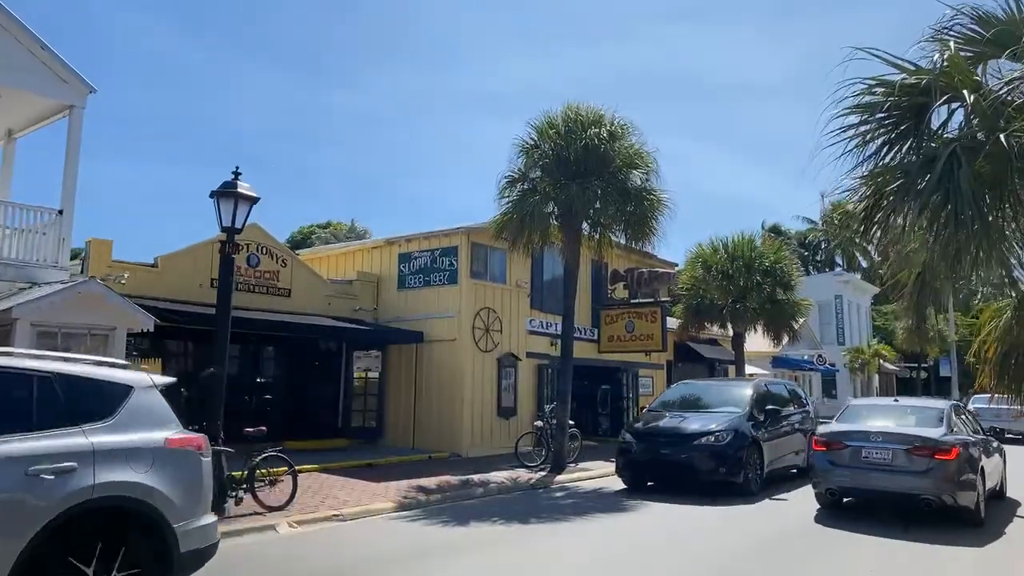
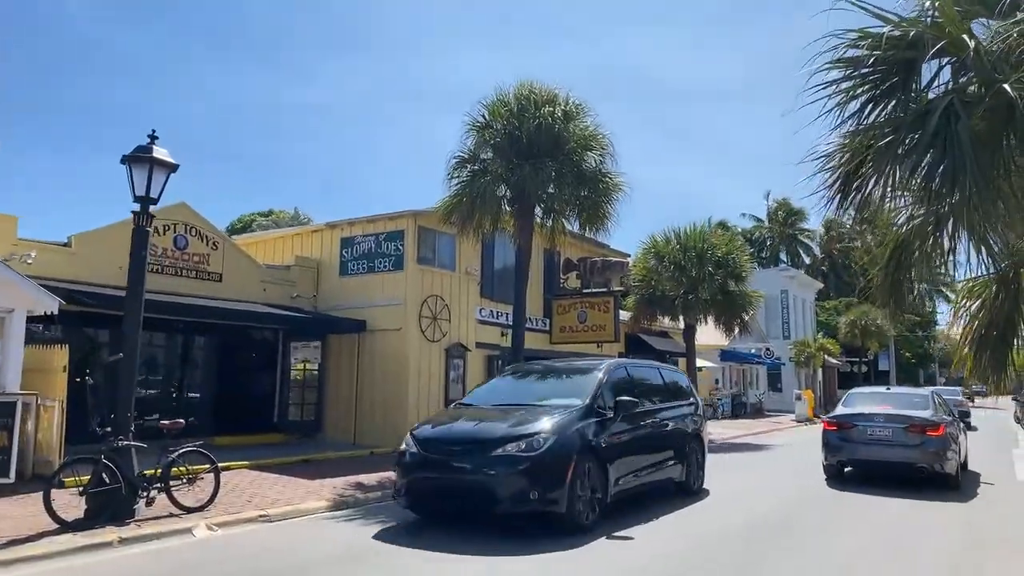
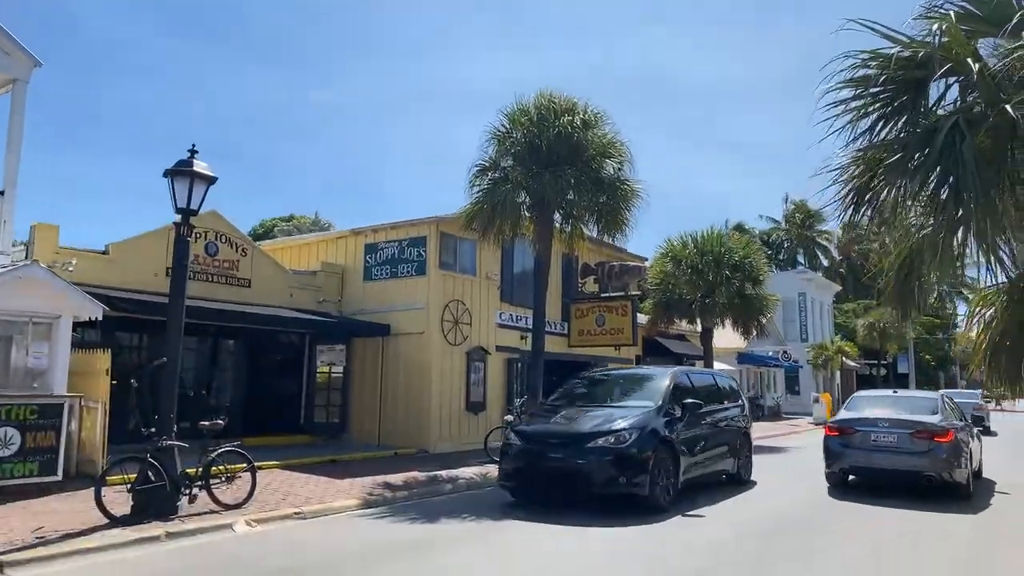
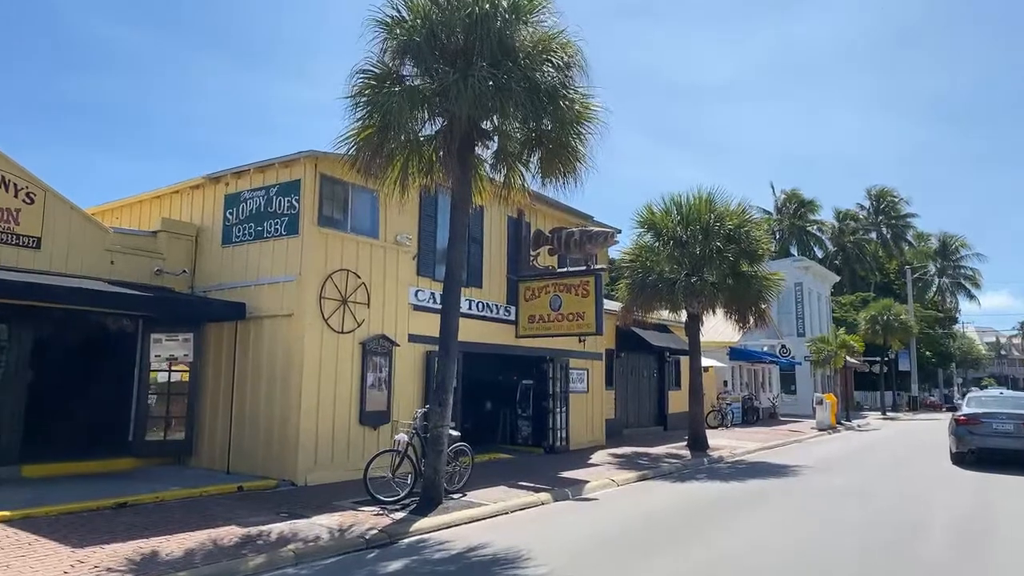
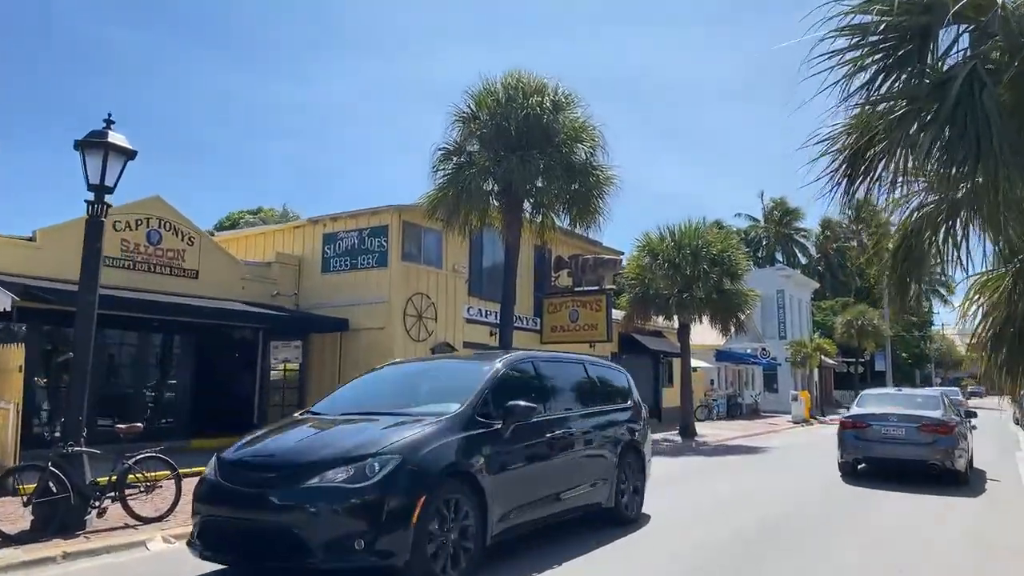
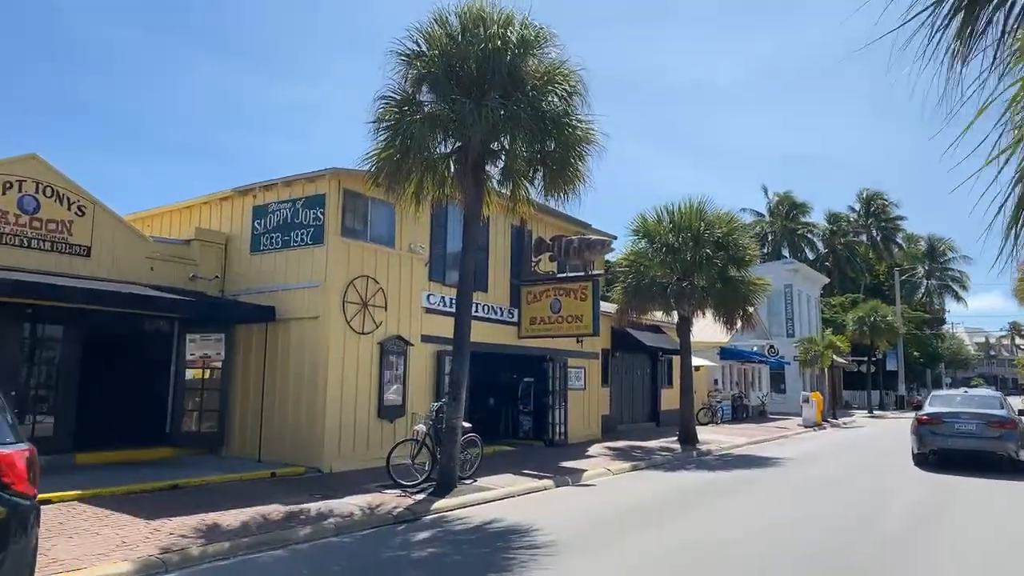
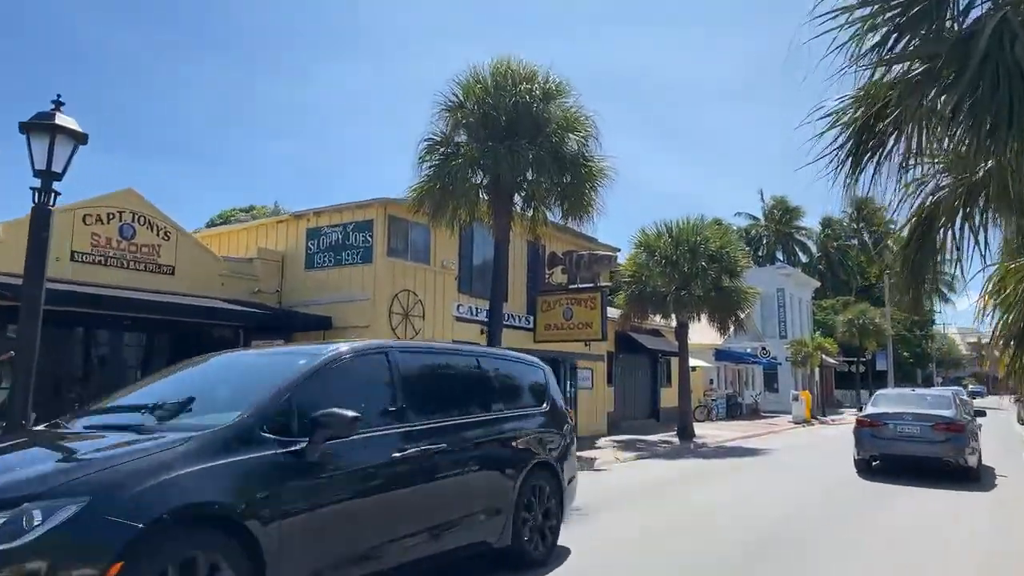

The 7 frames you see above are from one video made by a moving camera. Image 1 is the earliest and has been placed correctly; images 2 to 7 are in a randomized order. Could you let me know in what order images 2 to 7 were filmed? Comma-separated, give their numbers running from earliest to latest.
3, 2, 5, 7, 6, 4
